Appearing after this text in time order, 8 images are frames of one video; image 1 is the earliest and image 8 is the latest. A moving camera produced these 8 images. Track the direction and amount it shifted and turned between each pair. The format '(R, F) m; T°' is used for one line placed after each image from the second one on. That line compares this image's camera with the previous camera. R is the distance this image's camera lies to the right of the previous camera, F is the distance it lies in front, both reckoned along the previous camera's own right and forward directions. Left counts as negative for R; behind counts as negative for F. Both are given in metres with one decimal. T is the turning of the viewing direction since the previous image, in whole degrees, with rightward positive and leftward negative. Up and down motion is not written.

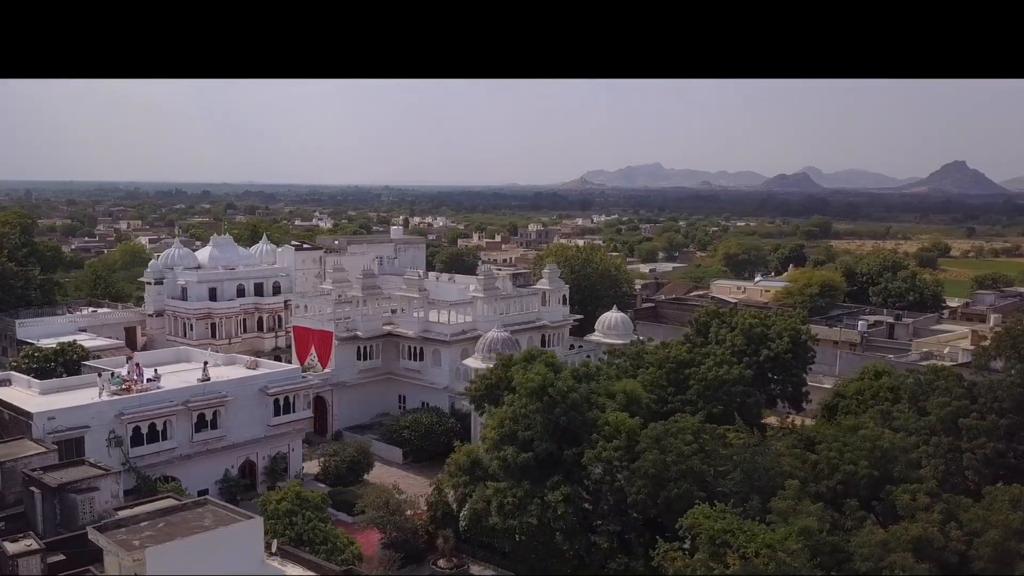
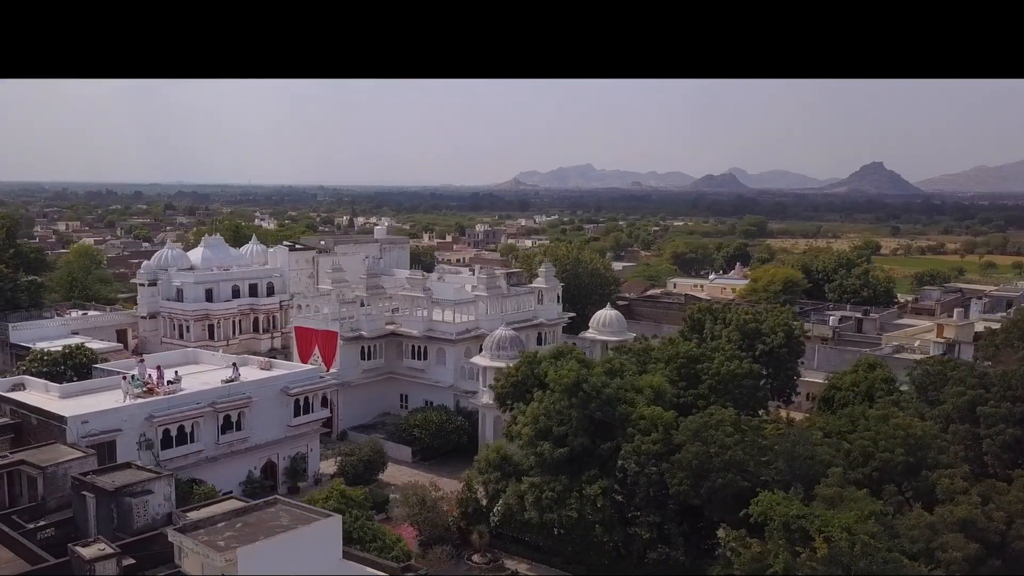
(-1.7, -0.1) m; +3°
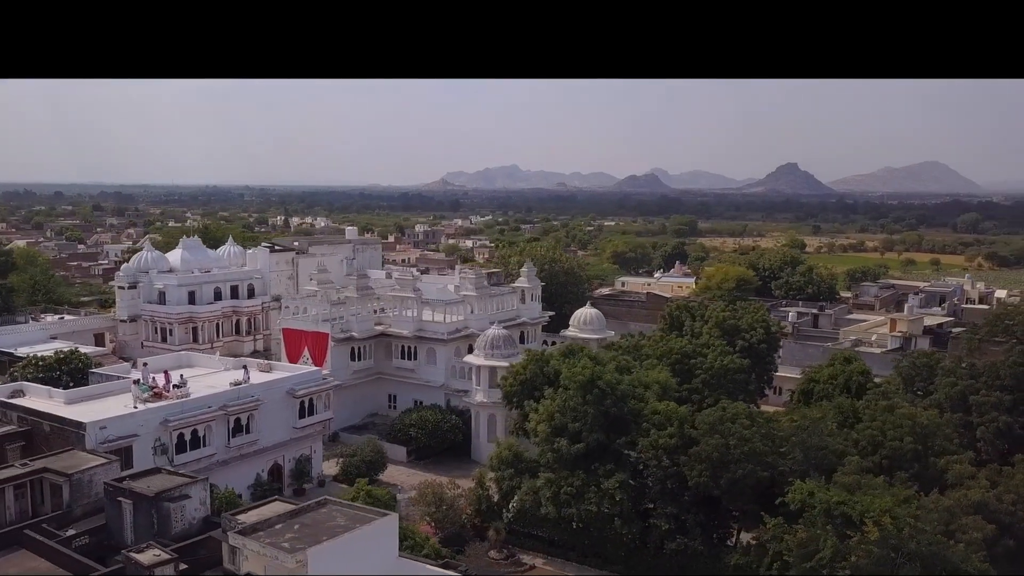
(-1.5, -0.2) m; +4°
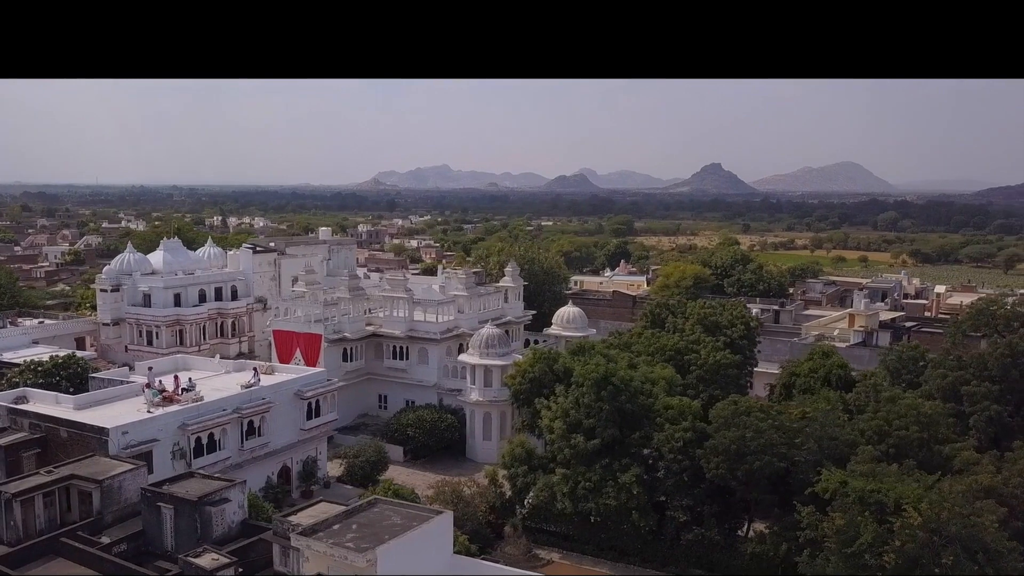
(-1.5, -0.2) m; +4°
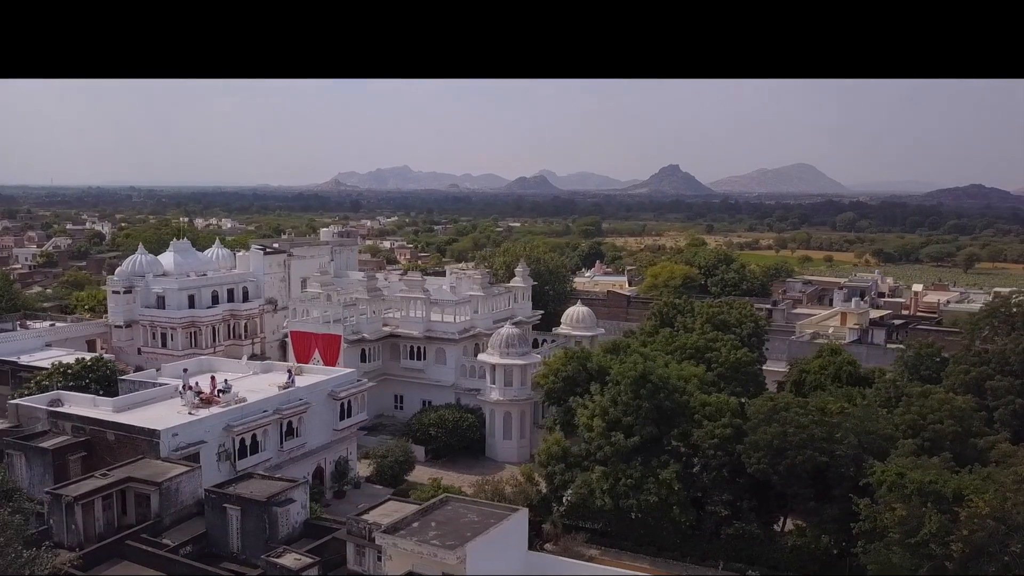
(-1.4, -0.1) m; +2°
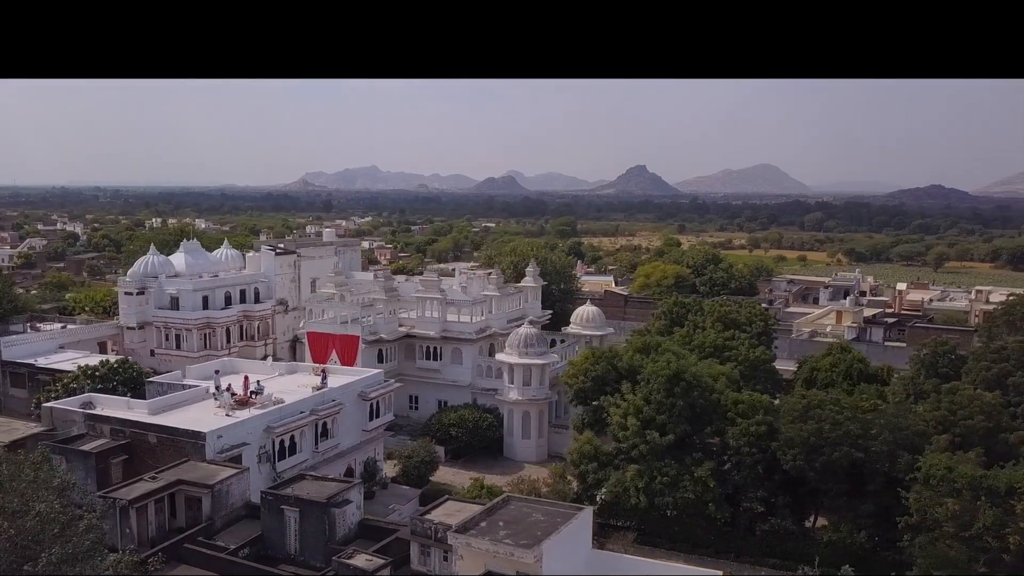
(-1.2, 0.0) m; +1°
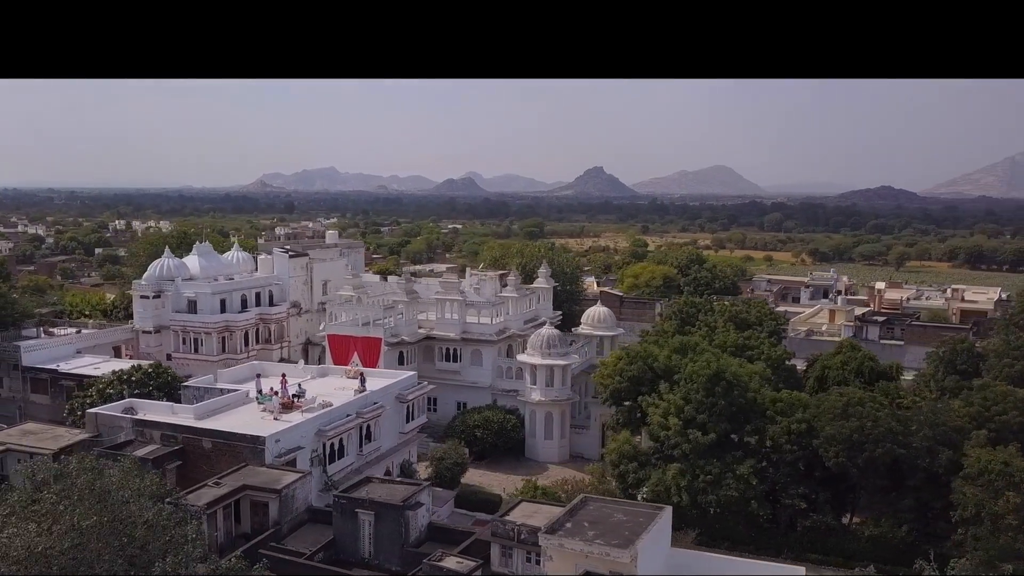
(-1.5, 0.0) m; +2°
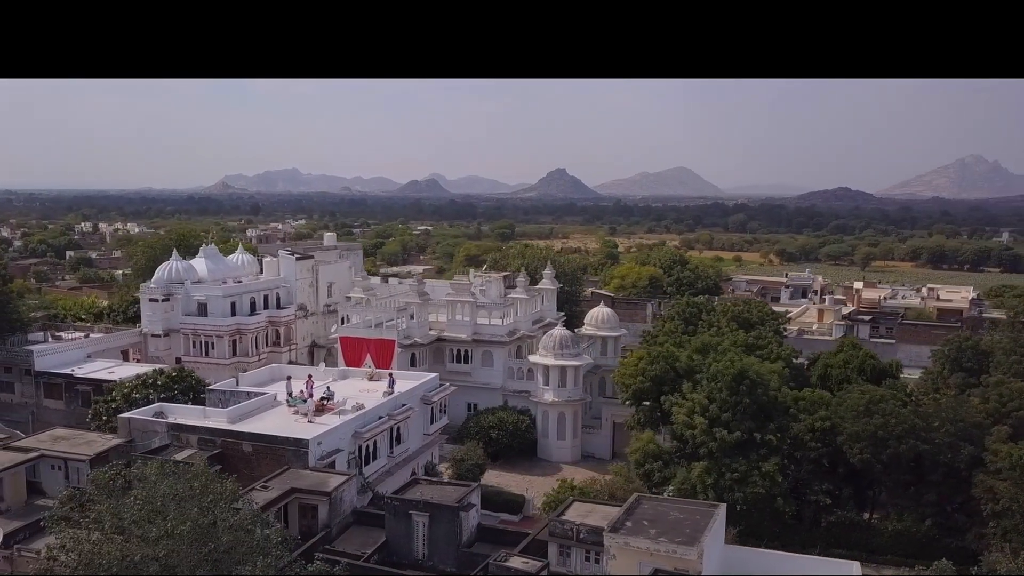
(-1.1, -0.1) m; +2°
